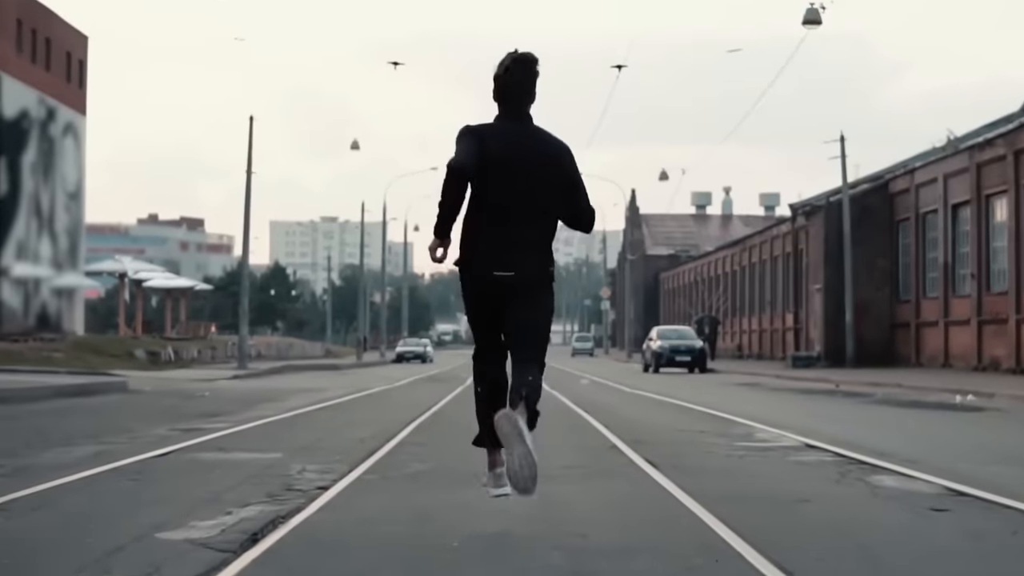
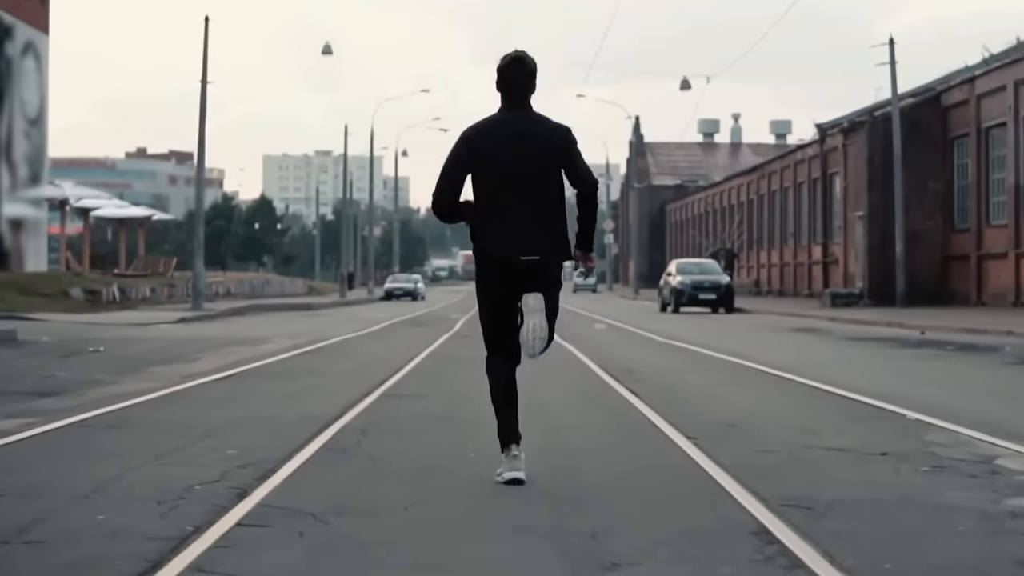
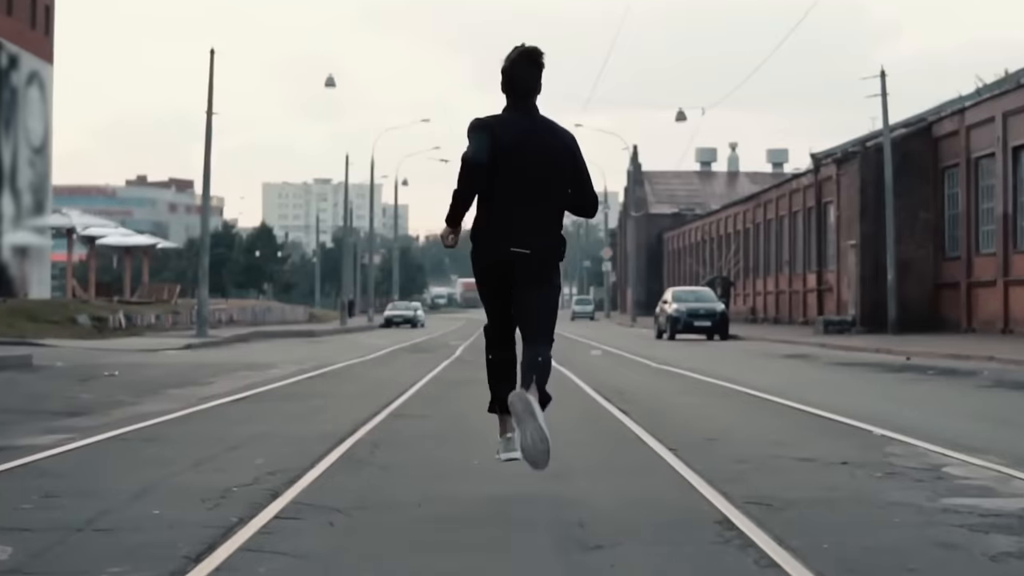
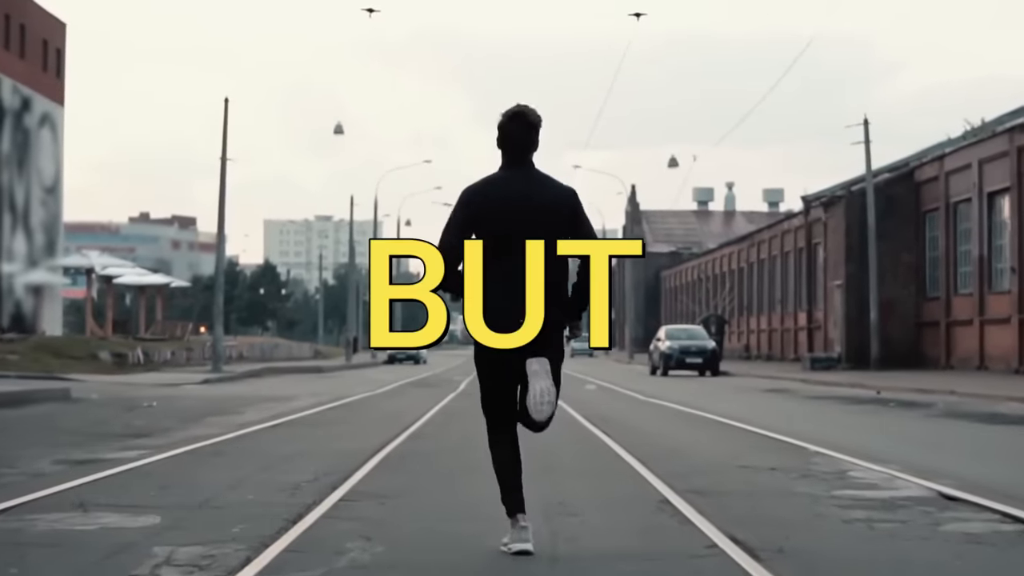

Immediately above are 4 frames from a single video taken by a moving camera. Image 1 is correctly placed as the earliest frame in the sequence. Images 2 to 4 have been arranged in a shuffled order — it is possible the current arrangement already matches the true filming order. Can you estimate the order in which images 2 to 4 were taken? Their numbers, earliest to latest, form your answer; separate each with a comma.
4, 3, 2
